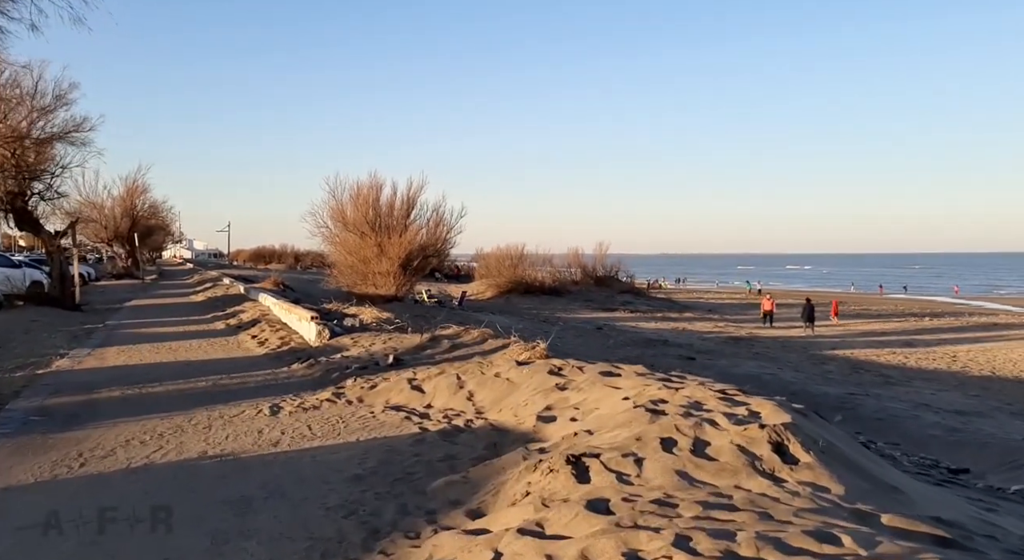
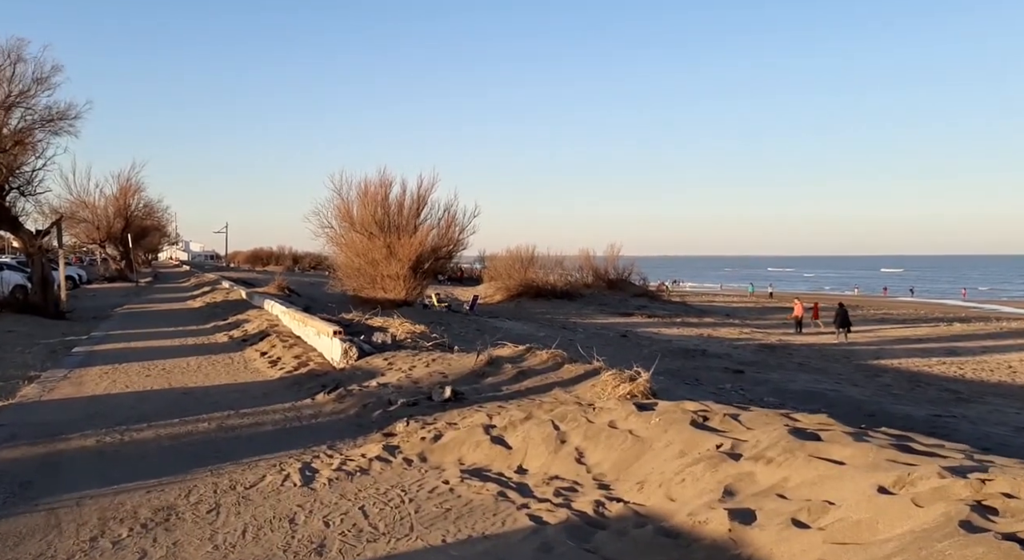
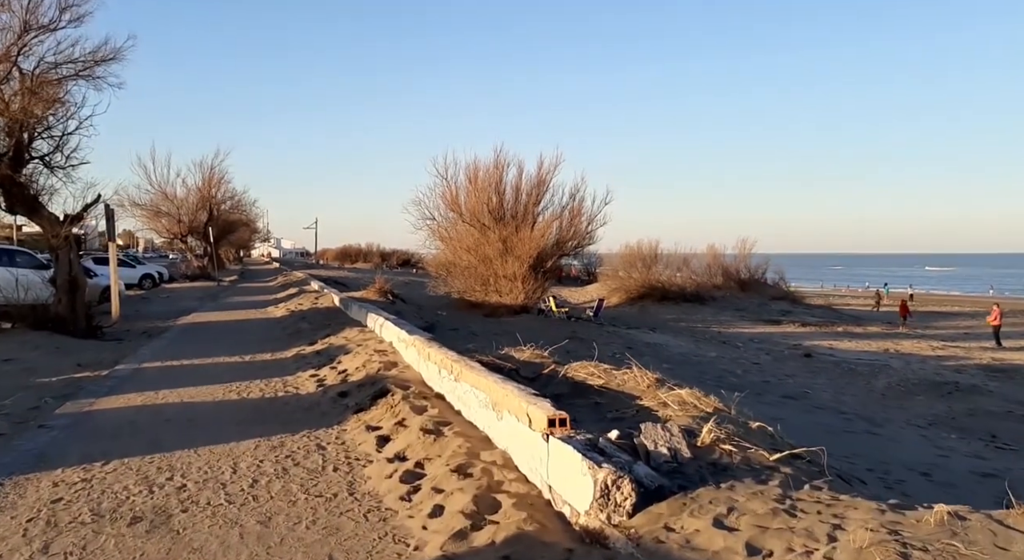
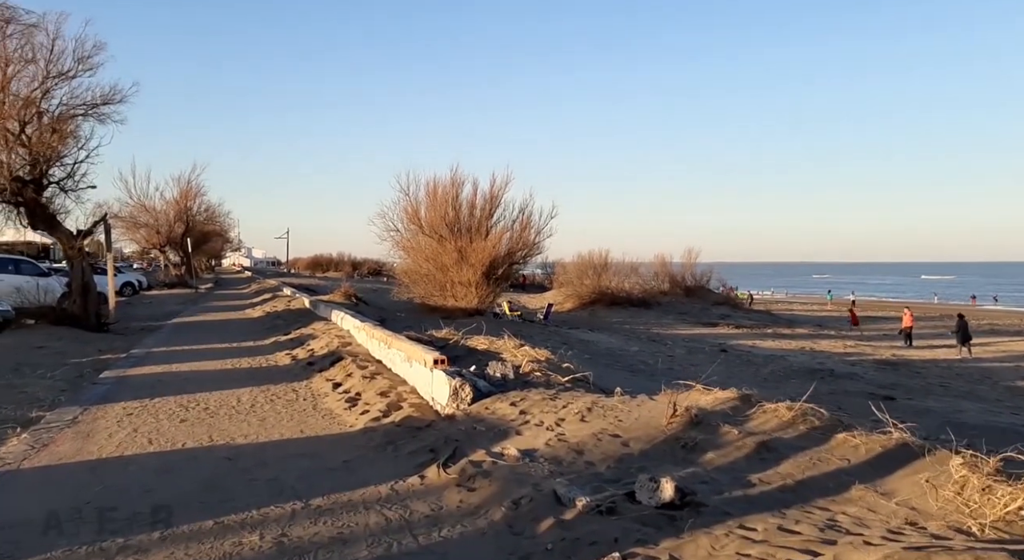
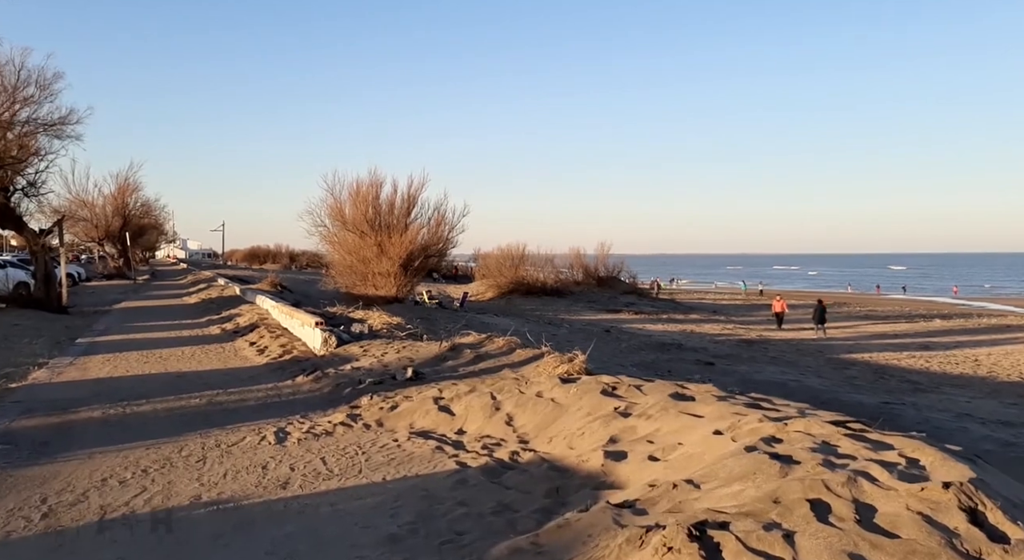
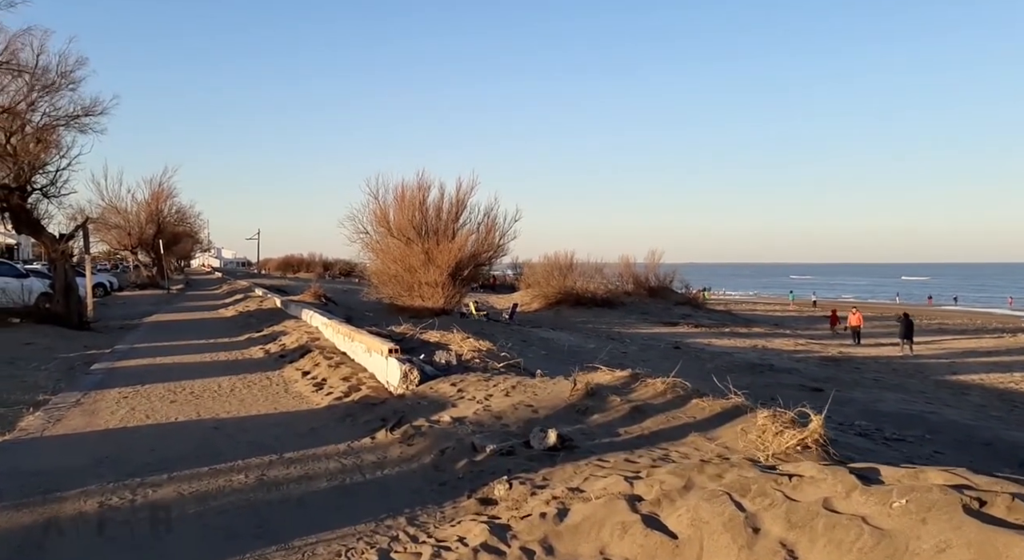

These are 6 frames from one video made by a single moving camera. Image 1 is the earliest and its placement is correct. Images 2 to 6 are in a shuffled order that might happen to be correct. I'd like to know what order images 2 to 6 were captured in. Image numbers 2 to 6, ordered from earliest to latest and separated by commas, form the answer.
5, 2, 6, 4, 3
